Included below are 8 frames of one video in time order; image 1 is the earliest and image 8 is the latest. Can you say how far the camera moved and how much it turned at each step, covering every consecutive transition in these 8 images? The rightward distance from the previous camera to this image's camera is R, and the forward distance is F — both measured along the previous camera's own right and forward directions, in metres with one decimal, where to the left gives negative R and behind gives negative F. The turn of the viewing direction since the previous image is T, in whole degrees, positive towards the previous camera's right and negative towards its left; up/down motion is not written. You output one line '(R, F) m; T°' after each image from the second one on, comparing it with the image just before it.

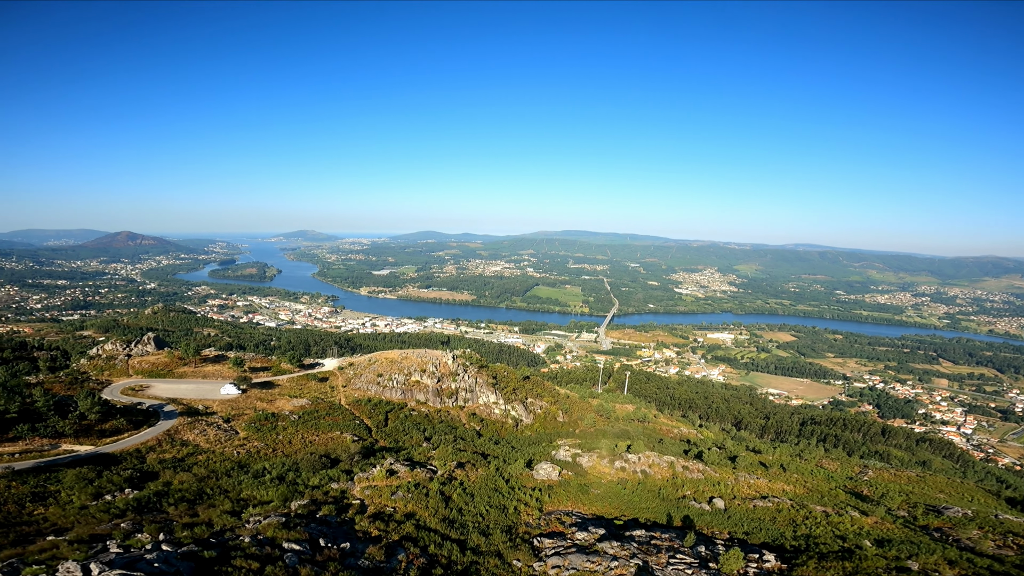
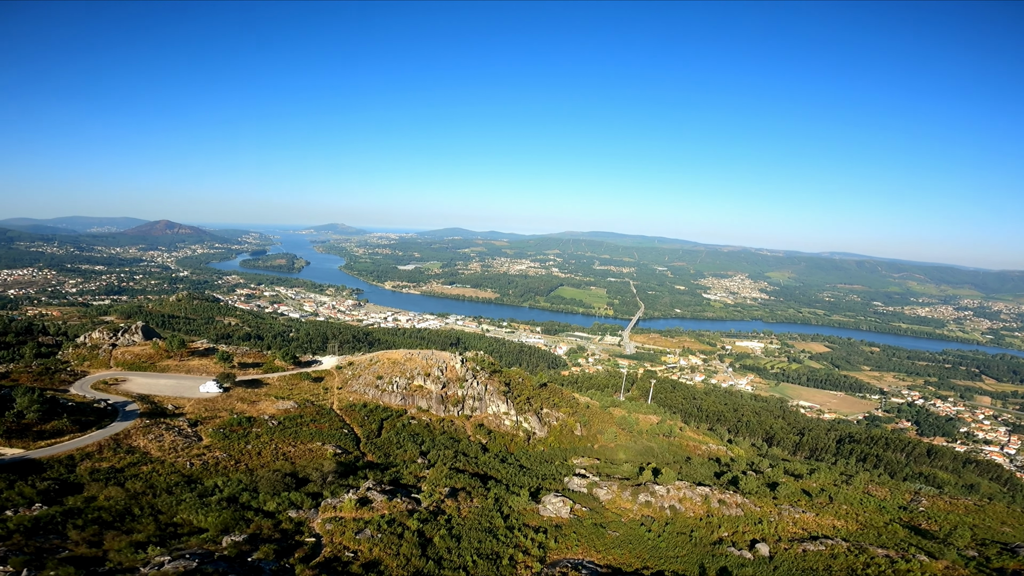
(+0.6, +3.4) m; -3°
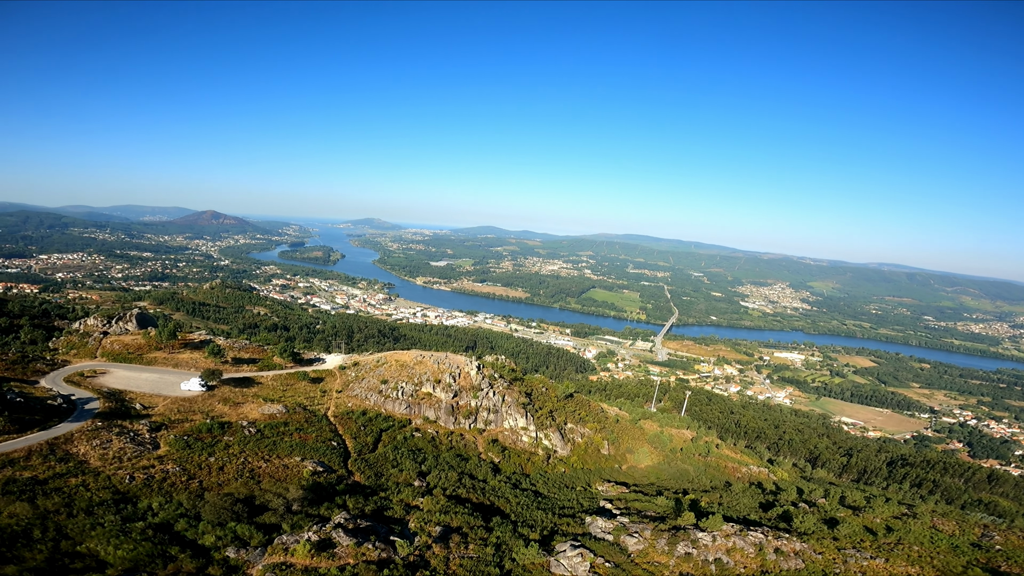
(+0.5, +3.6) m; -4°
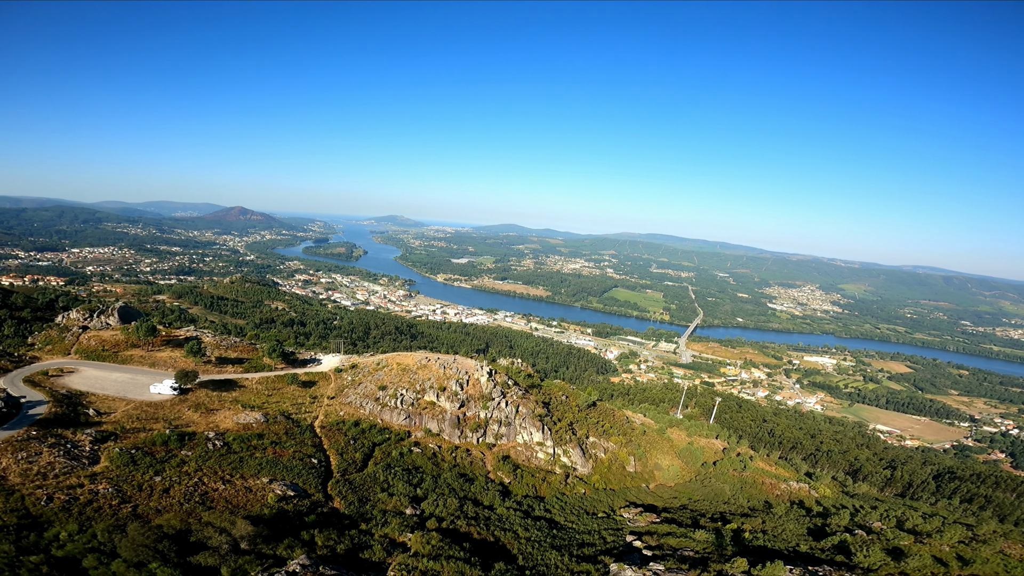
(+0.3, +3.3) m; -3°
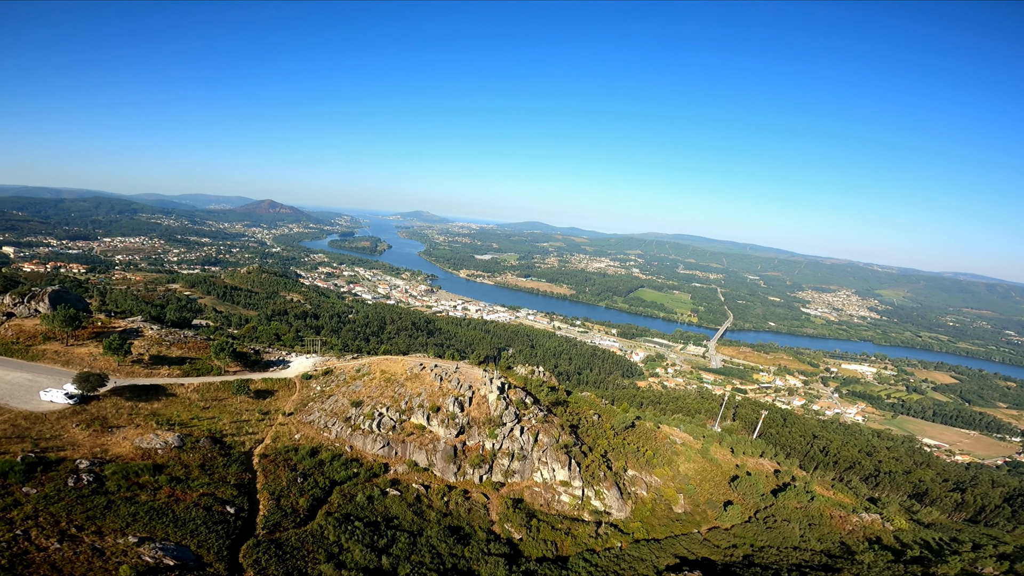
(+0.2, +5.8) m; -3°
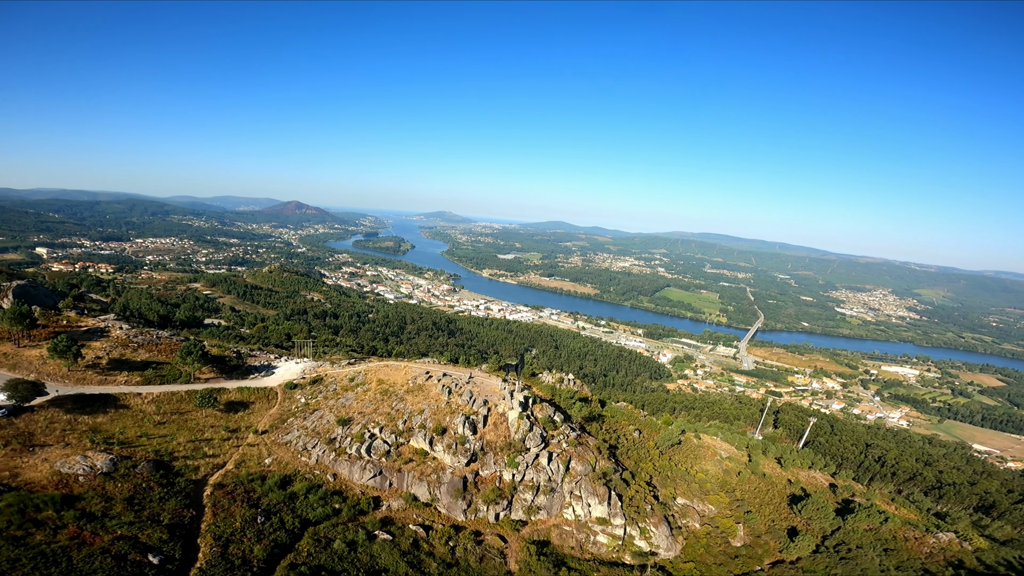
(0.0, +3.5) m; -3°
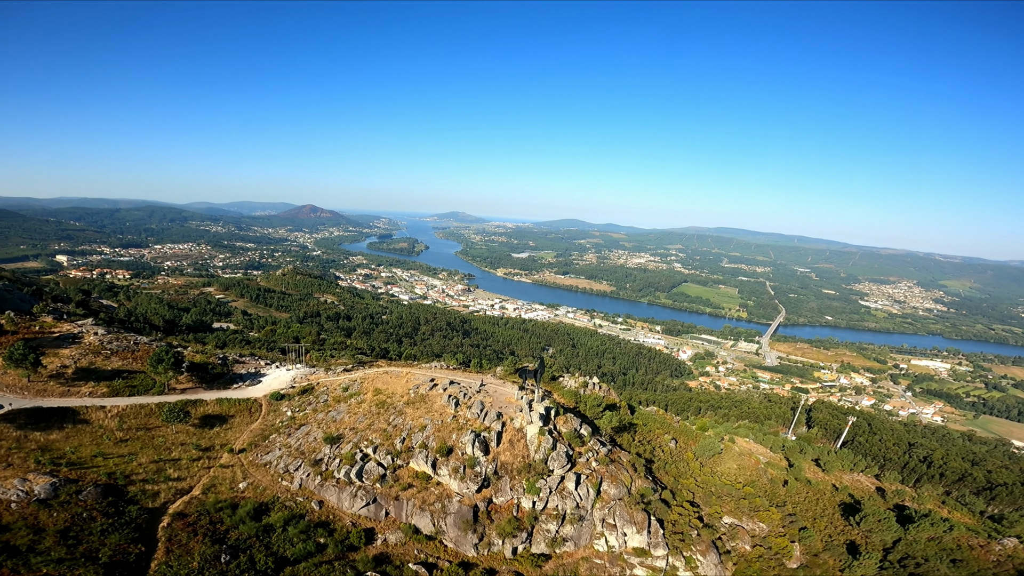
(0.0, +2.3) m; -2°
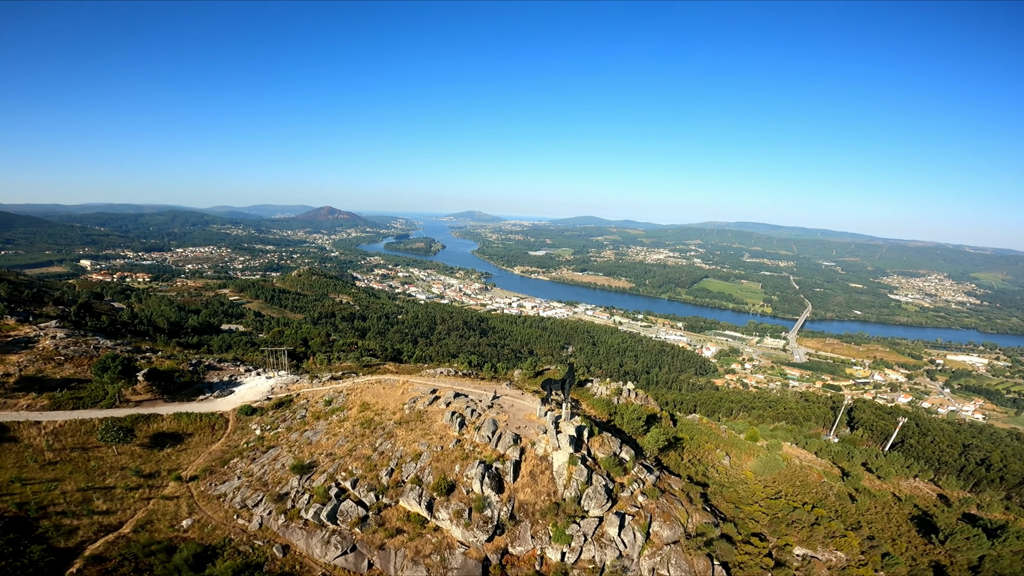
(0.0, +2.7) m; -2°
